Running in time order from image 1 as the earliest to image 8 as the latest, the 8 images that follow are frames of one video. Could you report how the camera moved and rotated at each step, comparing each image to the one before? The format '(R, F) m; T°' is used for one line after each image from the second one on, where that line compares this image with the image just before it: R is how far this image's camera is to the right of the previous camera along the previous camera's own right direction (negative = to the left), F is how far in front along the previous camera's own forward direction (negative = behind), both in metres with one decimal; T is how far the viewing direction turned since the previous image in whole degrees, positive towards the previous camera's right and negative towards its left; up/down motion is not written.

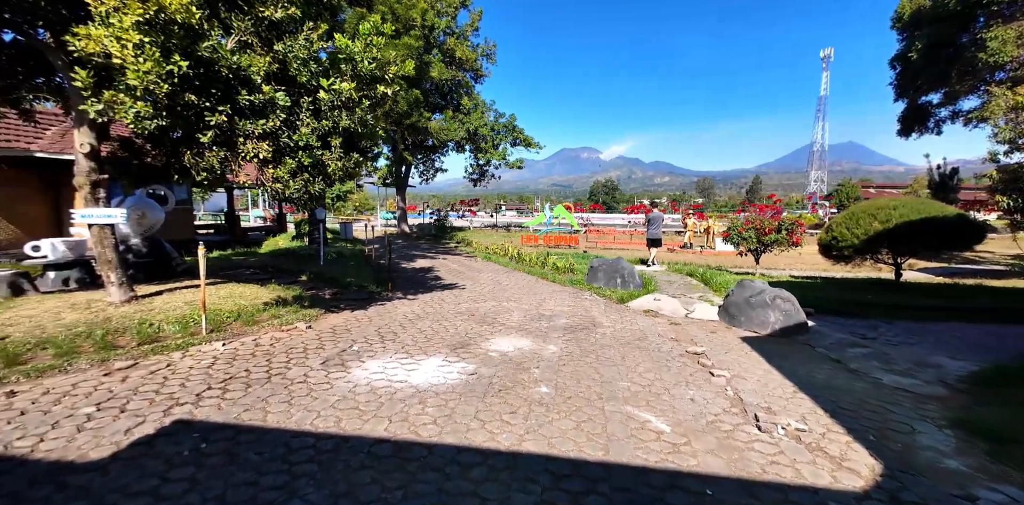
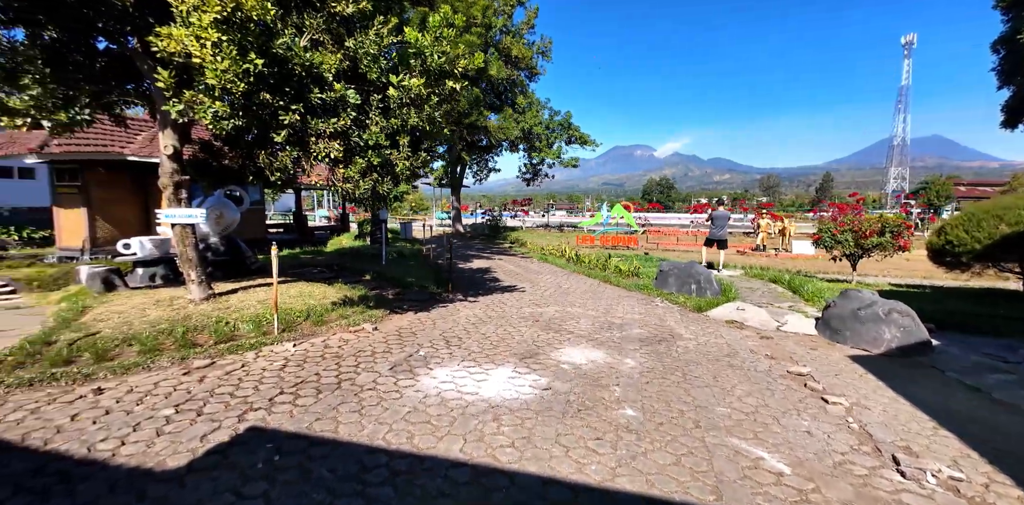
(-0.3, +0.4) m; -7°
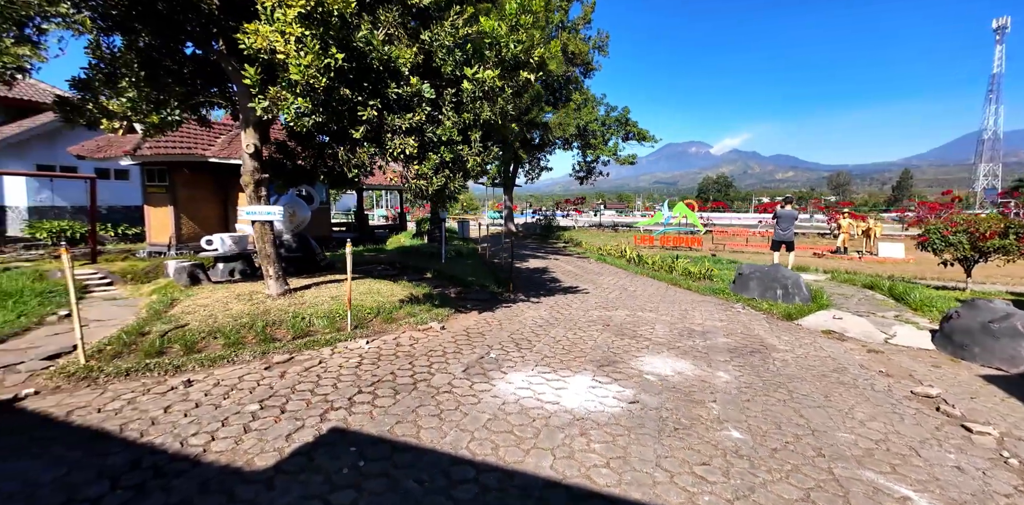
(-0.4, +0.3) m; -6°
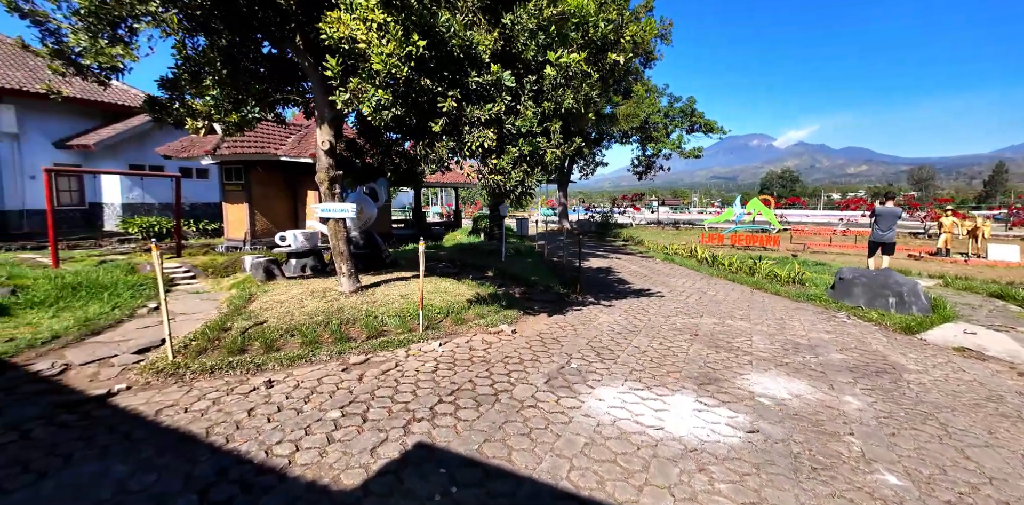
(-0.4, +0.4) m; -6°
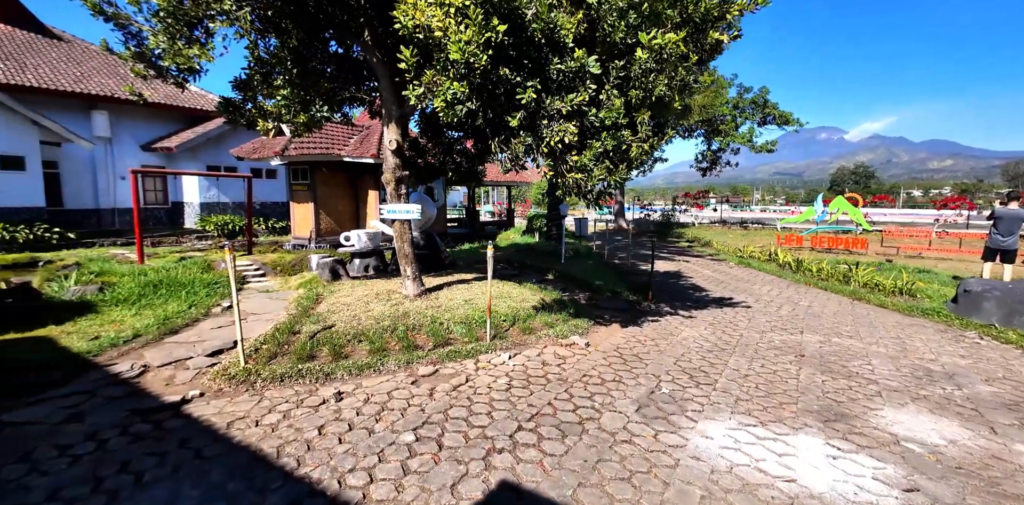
(-0.3, +0.4) m; -6°
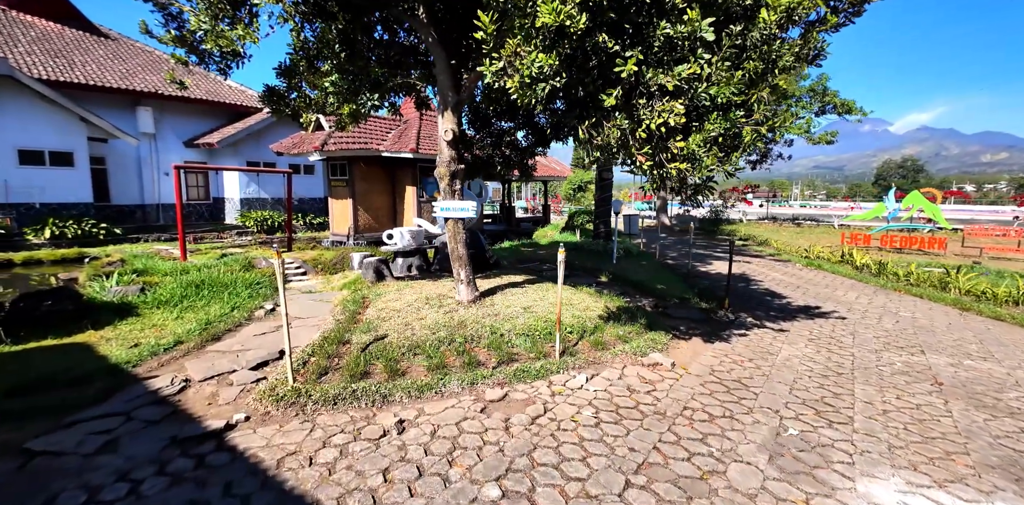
(-0.5, +0.6) m; -4°
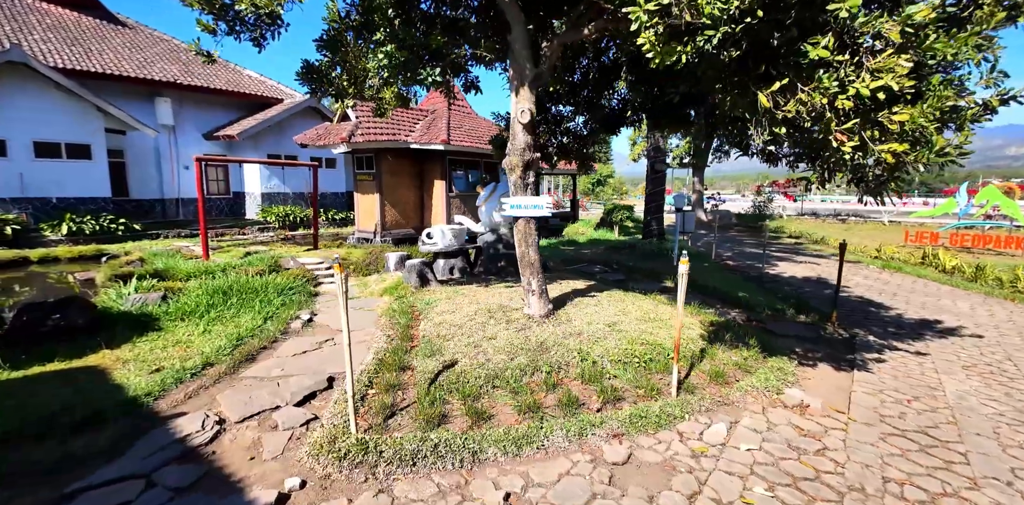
(-0.8, +0.9) m; -1°
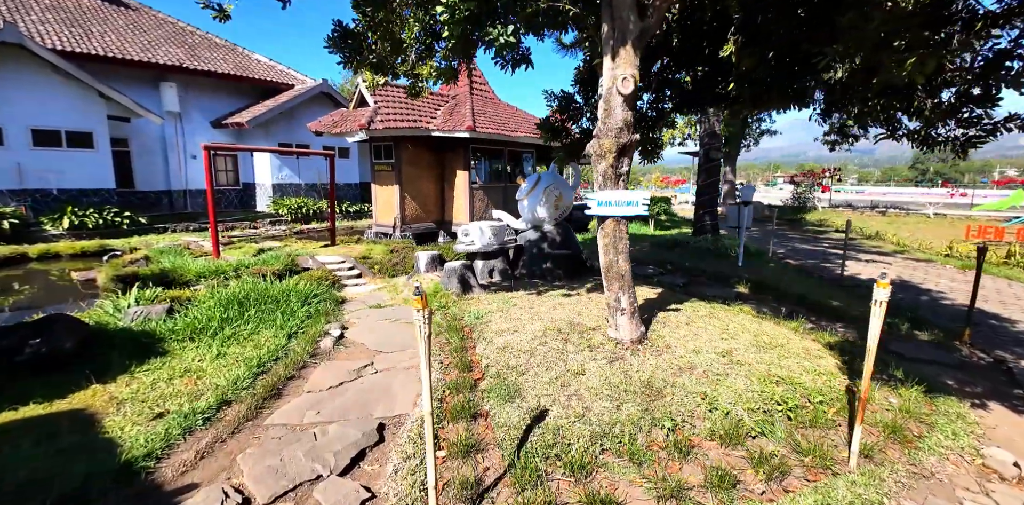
(-0.7, +0.9) m; -1°
